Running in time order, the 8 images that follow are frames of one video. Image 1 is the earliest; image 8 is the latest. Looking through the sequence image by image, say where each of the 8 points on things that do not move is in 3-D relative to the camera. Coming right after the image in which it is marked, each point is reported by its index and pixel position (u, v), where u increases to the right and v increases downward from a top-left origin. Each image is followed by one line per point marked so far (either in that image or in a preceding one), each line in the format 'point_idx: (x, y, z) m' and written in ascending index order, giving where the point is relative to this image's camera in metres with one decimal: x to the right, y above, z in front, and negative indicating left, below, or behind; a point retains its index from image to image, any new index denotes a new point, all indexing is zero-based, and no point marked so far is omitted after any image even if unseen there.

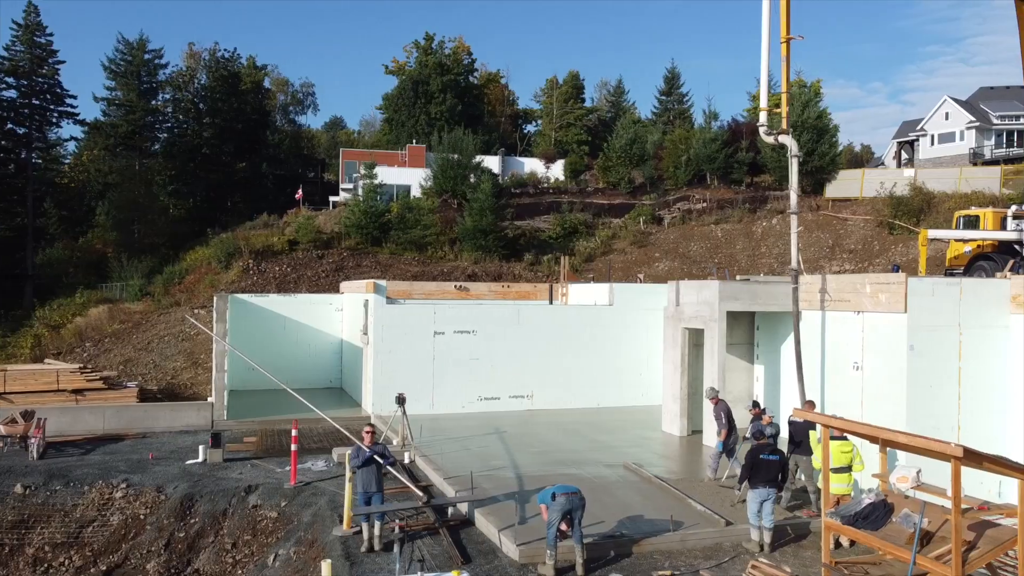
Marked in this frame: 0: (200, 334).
0: (-7.0, -1.1, +18.5) m
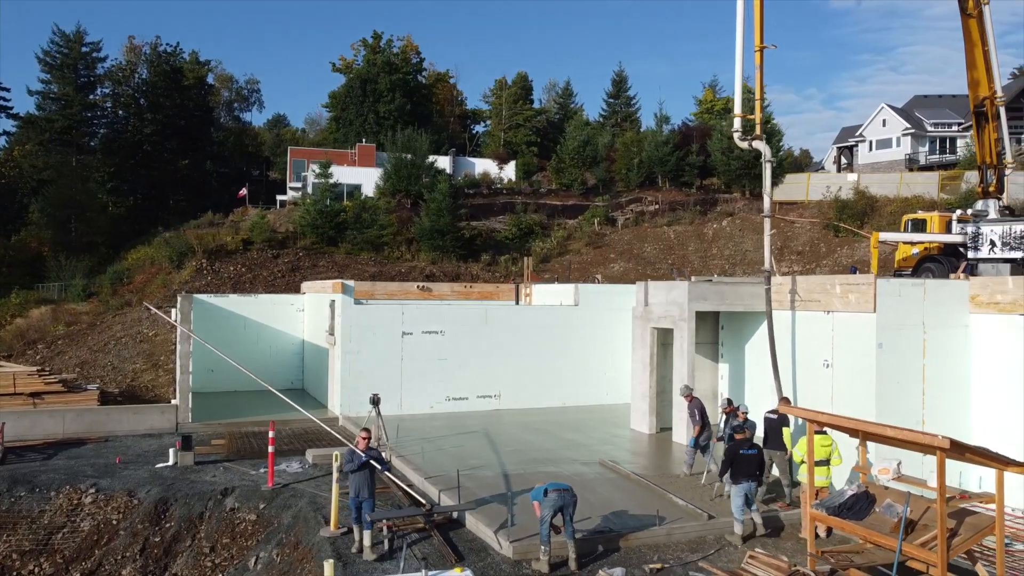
0: (-7.8, -1.1, +18.1) m
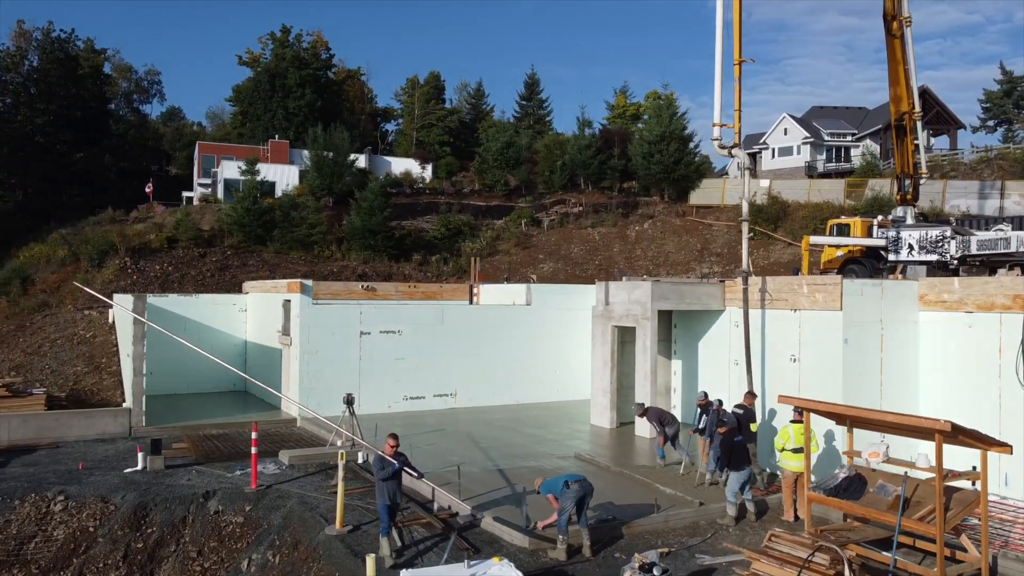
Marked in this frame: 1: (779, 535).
0: (-8.8, -1.0, +17.4) m
1: (+2.3, -2.1, +6.9) m
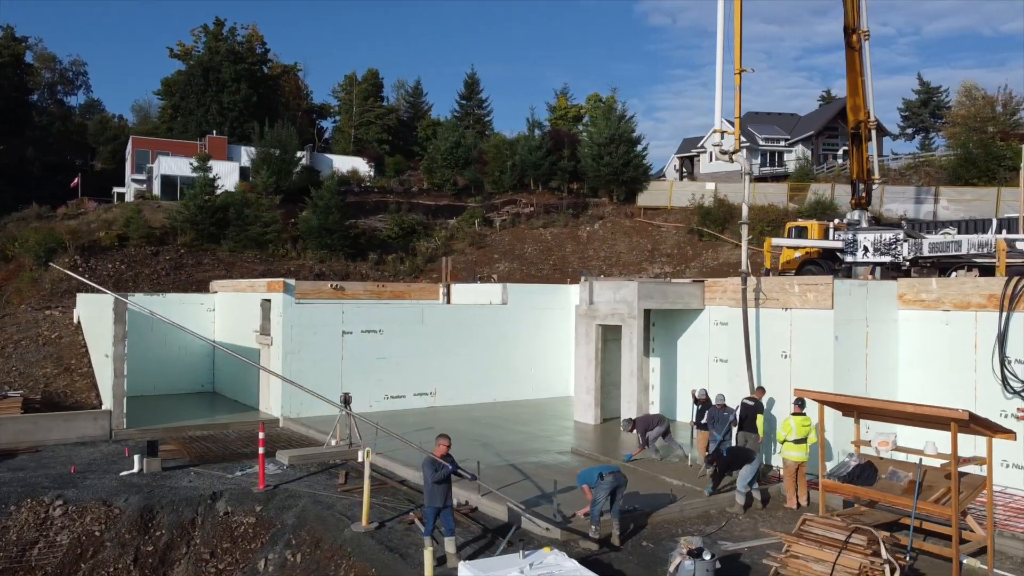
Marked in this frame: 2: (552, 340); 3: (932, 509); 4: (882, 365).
0: (-9.3, -1.0, +16.9) m
1: (+2.7, -2.1, +7.3) m
2: (+0.9, -1.2, +18.8) m
3: (+3.9, -2.0, +7.5) m
4: (+5.3, -1.1, +11.6) m
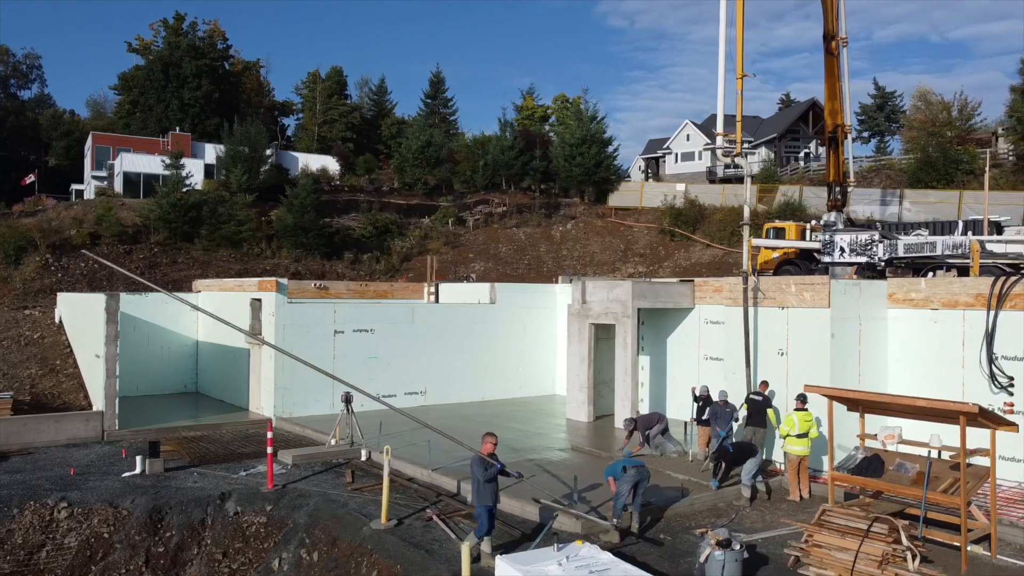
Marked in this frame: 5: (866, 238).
0: (-9.4, -1.0, +16.5) m
1: (+3.0, -2.1, +7.6) m
2: (+0.6, -1.2, +19.0) m
3: (+4.1, -2.0, +7.8) m
4: (+5.3, -1.1, +12.1) m
5: (+8.2, +1.1, +18.8) m
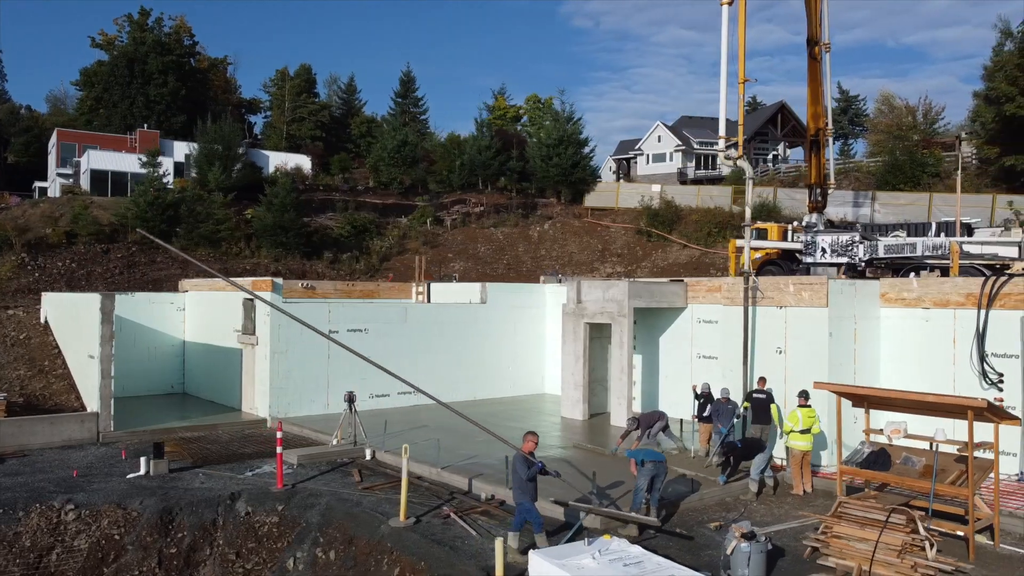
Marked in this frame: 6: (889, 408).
0: (-9.6, -1.0, +16.3) m
1: (+3.2, -2.1, +7.9) m
2: (+0.4, -1.2, +19.1) m
3: (+4.4, -2.0, +8.1) m
4: (+5.4, -1.1, +12.4) m
5: (+7.9, +1.2, +19.3) m
6: (+4.1, -1.3, +9.0) m
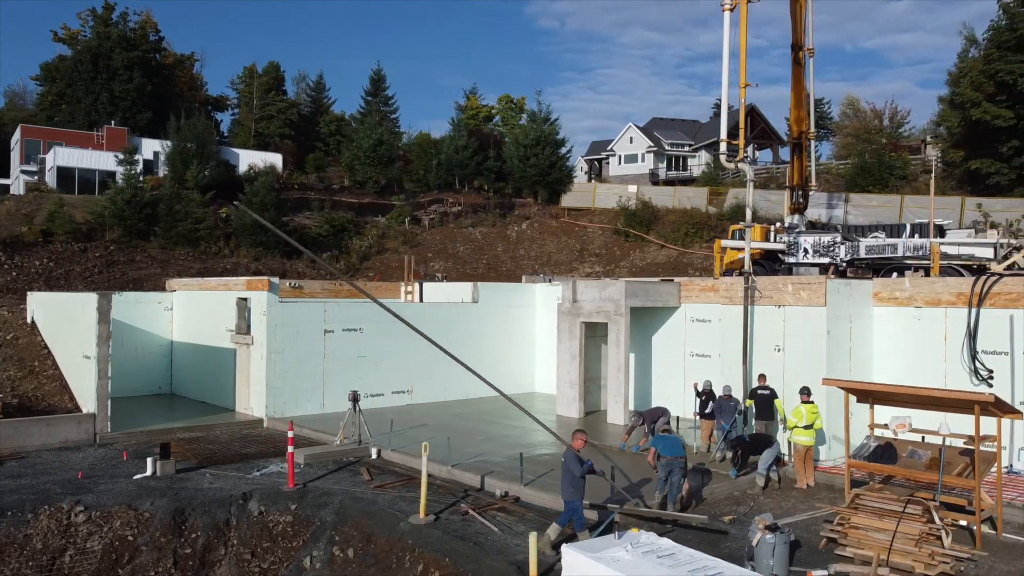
0: (-9.6, -1.0, +16.0) m
1: (+3.5, -2.1, +8.2) m
2: (+0.1, -1.2, +19.3) m
3: (+4.6, -2.0, +8.5) m
4: (+5.5, -1.1, +12.8) m
5: (+7.7, +1.2, +19.8) m
6: (+4.4, -1.3, +9.3) m
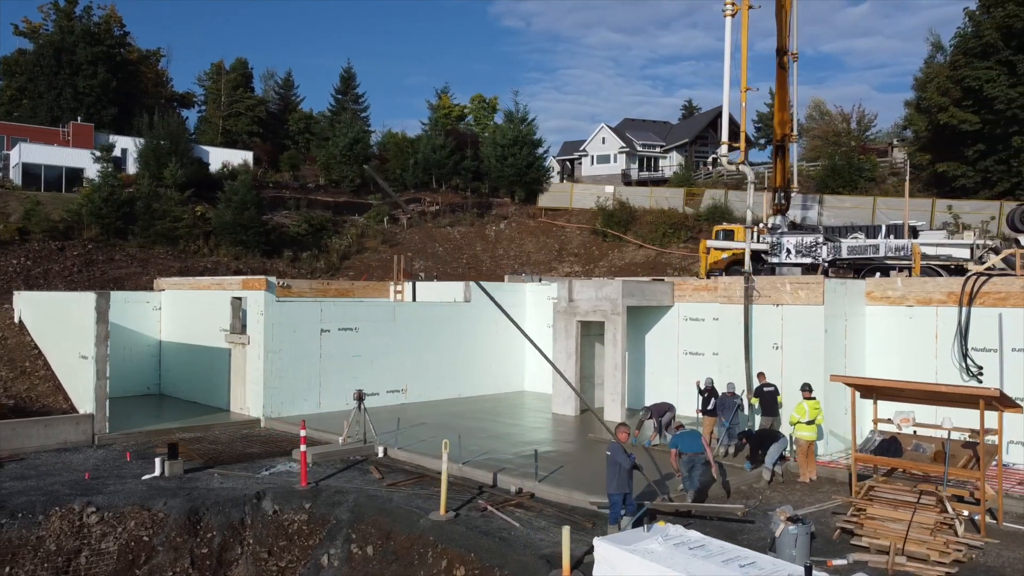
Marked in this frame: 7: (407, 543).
0: (-9.7, -1.0, +15.7) m
1: (+3.8, -2.1, +8.5) m
2: (-0.1, -1.1, +19.4) m
3: (+4.9, -2.0, +8.8) m
4: (+5.5, -1.1, +13.2) m
5: (+7.5, +1.2, +20.2) m
6: (+4.6, -1.3, +9.7) m
7: (-1.2, -2.9, +9.3) m
